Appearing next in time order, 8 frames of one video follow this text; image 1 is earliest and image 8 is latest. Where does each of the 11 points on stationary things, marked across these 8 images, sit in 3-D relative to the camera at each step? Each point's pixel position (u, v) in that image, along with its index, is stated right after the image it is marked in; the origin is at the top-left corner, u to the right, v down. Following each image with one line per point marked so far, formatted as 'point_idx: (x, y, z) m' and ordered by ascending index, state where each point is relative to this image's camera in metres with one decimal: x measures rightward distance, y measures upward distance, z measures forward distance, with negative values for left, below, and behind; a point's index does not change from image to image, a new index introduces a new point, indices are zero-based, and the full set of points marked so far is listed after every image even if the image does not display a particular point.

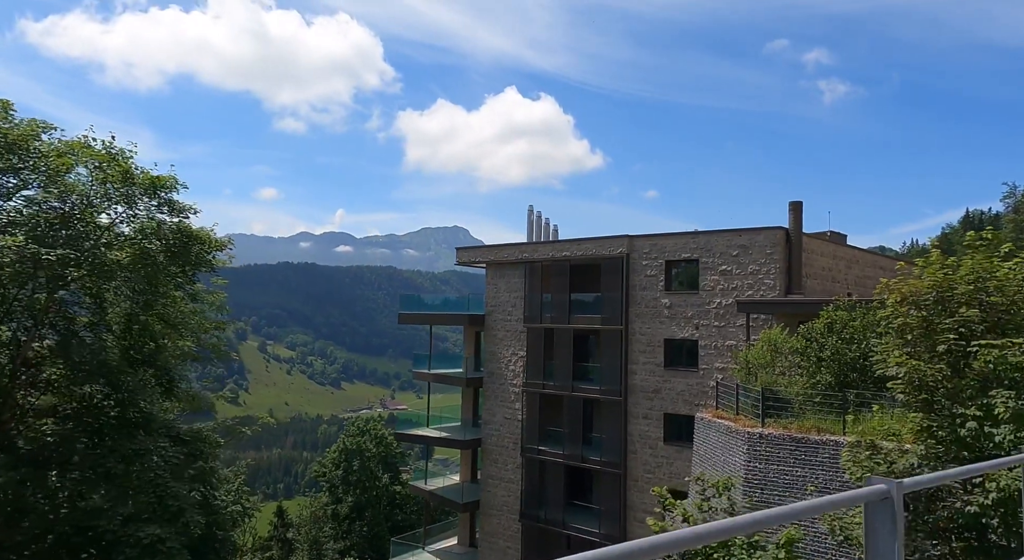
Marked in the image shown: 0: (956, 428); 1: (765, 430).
0: (+5.1, -1.7, +9.2) m
1: (+4.6, -2.7, +14.0) m
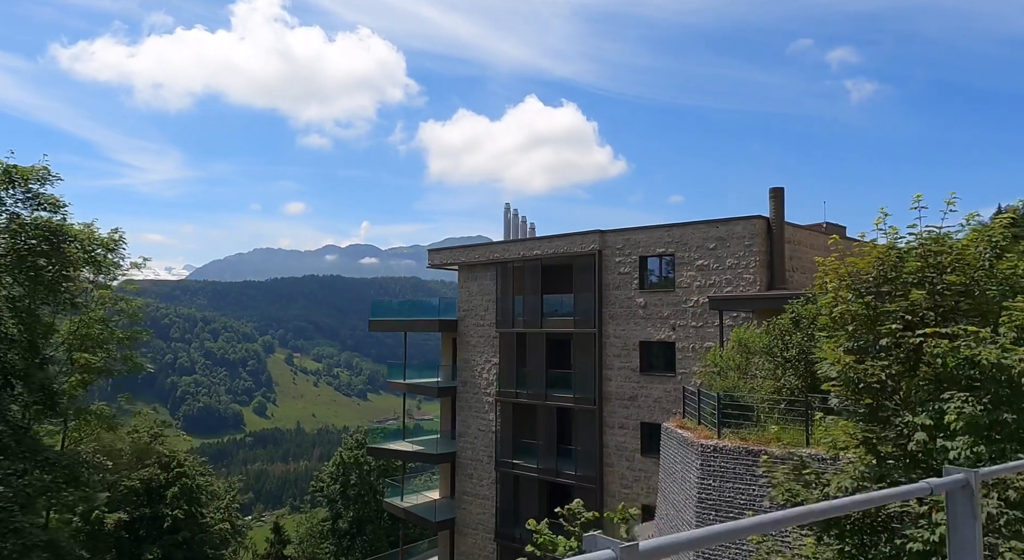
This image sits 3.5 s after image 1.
0: (+3.6, -1.5, +7.4) m
1: (+3.3, -2.5, +12.2) m
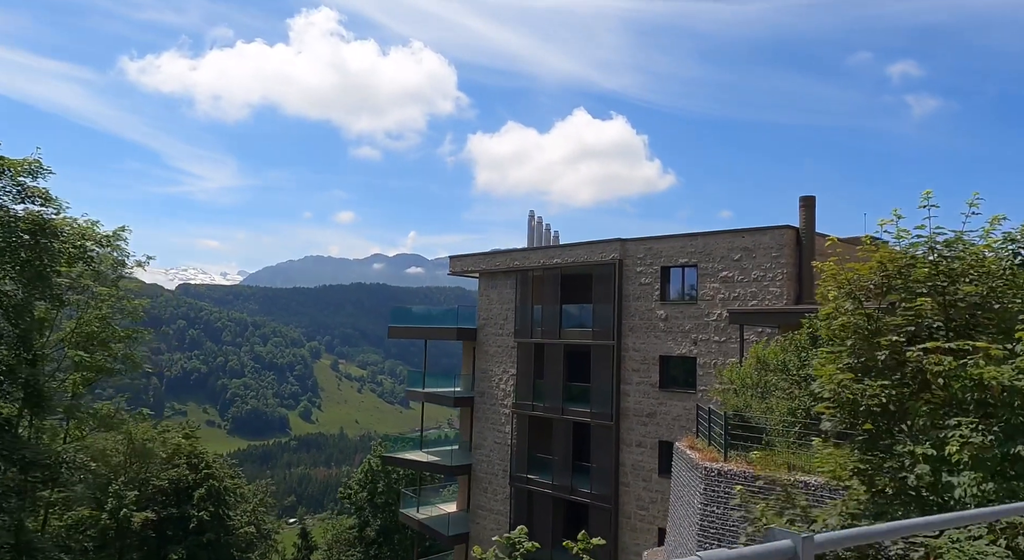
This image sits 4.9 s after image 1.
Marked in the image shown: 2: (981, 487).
0: (+3.2, -1.6, +6.4) m
1: (+3.1, -2.7, +11.2) m
2: (+3.4, -1.5, +5.8) m
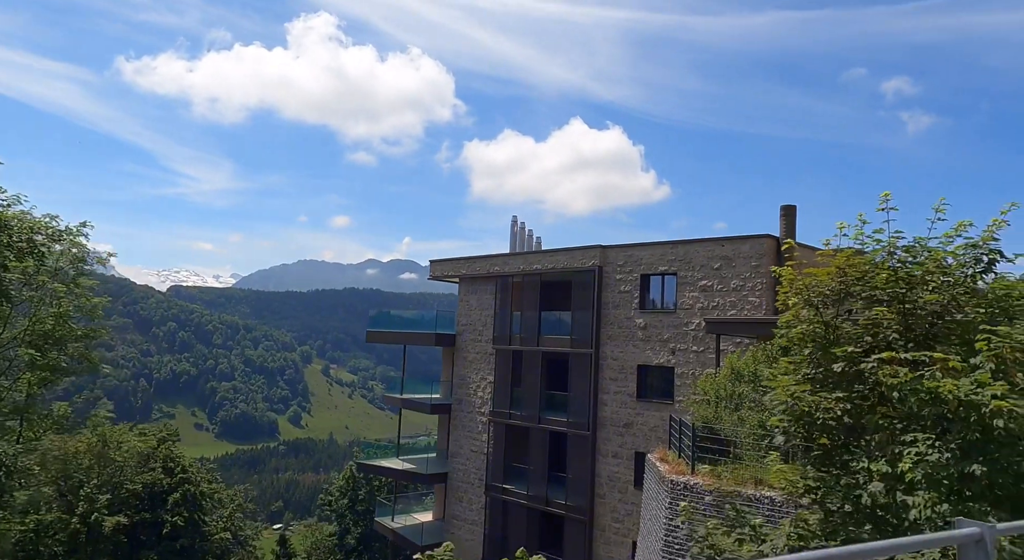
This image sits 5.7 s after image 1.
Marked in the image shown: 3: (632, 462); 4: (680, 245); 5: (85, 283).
0: (+2.6, -1.6, +6.0) m
1: (+2.5, -2.8, +10.9) m
2: (+2.9, -1.6, +5.4) m
3: (+3.0, -4.7, +20.0) m
4: (+4.2, +0.9, +19.7) m
5: (-9.4, -0.1, +17.3) m
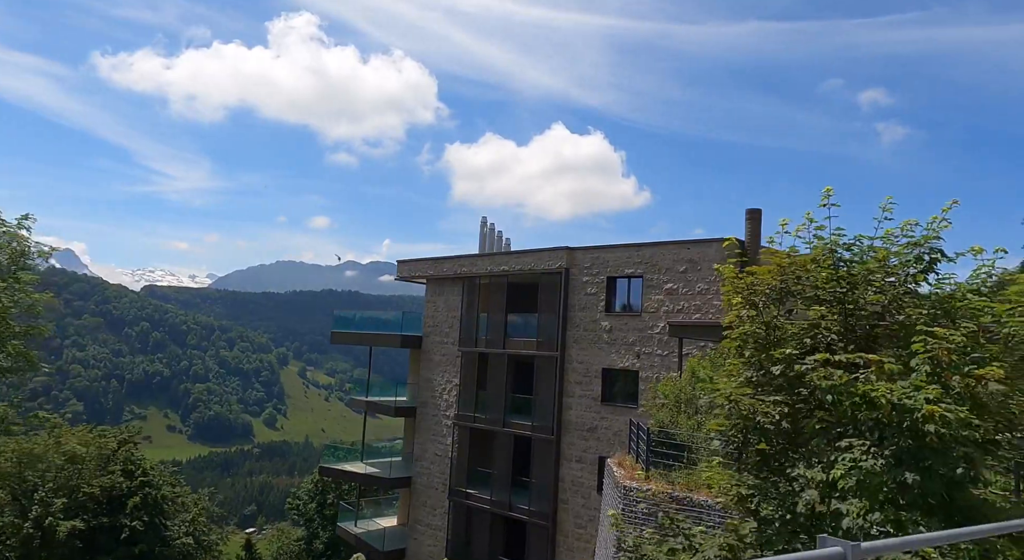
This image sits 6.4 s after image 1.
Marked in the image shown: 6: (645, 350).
0: (+2.1, -1.6, +5.8) m
1: (+1.8, -2.8, +10.6) m
2: (+2.4, -1.6, +5.2) m
3: (+2.1, -4.7, +19.7) m
4: (+3.4, +0.8, +19.5) m
5: (-10.2, 0.0, +16.7) m
6: (+3.3, -1.7, +19.1) m
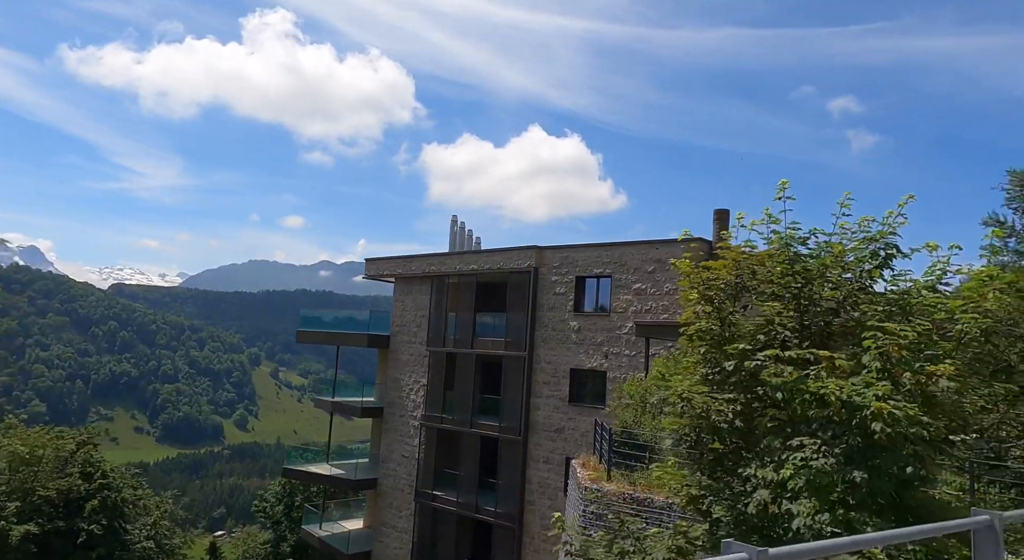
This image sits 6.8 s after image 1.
0: (+1.7, -1.6, +5.6) m
1: (+1.2, -2.7, +10.4) m
2: (+2.0, -1.6, +5.1) m
3: (+1.2, -4.7, +19.5) m
4: (+2.6, +0.8, +19.4) m
5: (-10.9, +0.1, +16.2) m
6: (+2.5, -1.7, +19.0) m
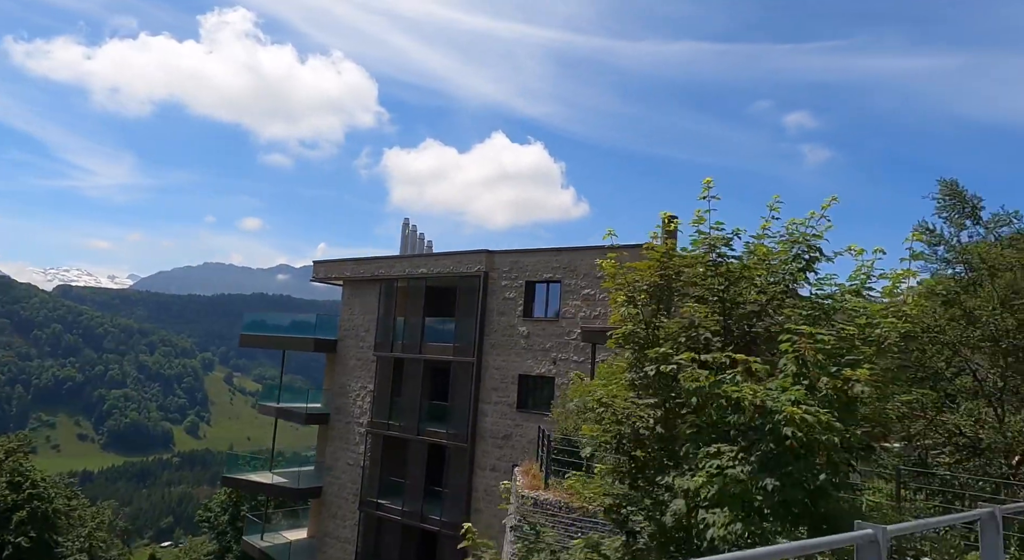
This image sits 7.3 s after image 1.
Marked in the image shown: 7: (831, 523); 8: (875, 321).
0: (+1.1, -1.6, +5.5) m
1: (+0.4, -2.8, +10.2) m
2: (+1.5, -1.6, +4.9) m
3: (-0.1, -4.8, +19.3) m
4: (+1.3, +0.7, +19.2) m
5: (-12.0, +0.2, +15.4) m
6: (+1.2, -1.9, +18.8) m
7: (+2.4, -1.8, +5.7) m
8: (+3.3, -0.4, +7.1) m
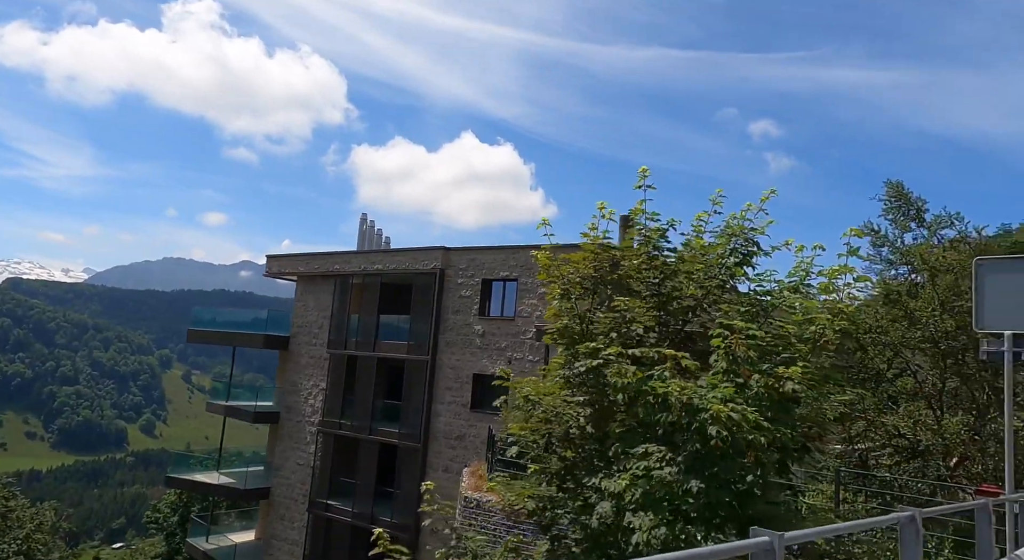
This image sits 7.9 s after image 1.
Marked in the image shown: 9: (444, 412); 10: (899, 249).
0: (+0.6, -1.6, +5.3) m
1: (-0.3, -2.7, +10.0) m
2: (+1.0, -1.5, +4.7) m
3: (-1.3, -4.8, +19.0) m
4: (+0.2, +0.7, +19.0) m
5: (-12.9, +0.5, +14.6) m
6: (+0.1, -1.8, +18.6) m
7: (+1.9, -1.8, +5.6) m
8: (+2.7, -0.4, +7.0) m
9: (-1.7, -3.3, +19.7) m
10: (+6.2, +0.5, +12.3) m
